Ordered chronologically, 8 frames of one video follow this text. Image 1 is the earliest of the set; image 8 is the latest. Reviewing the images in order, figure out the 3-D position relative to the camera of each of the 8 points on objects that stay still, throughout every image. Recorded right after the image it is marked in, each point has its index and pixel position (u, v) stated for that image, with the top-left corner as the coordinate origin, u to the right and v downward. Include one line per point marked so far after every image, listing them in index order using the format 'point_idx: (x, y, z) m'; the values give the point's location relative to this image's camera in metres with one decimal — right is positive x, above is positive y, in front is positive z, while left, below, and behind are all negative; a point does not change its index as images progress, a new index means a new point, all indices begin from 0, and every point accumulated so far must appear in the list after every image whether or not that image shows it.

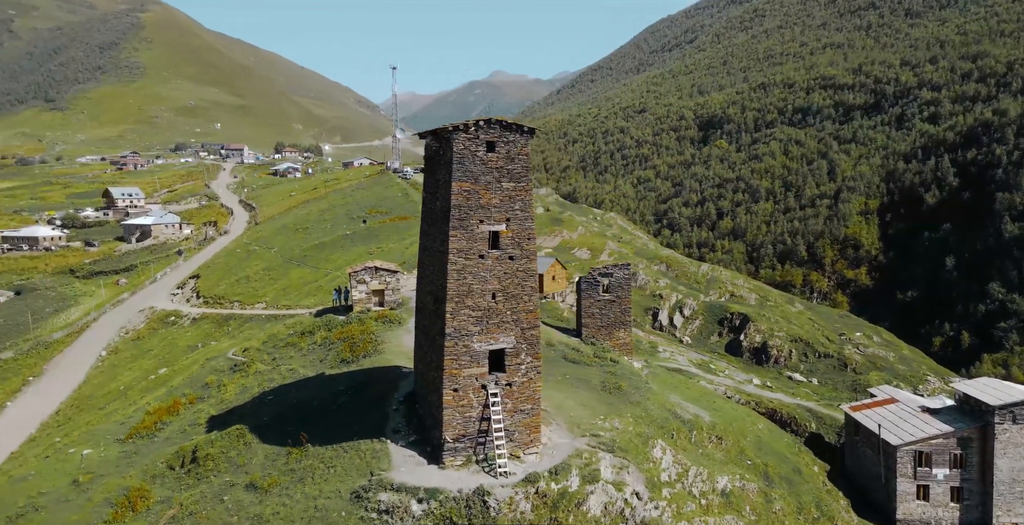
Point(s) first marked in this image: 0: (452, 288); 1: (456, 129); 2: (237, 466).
0: (-1.5, -0.6, +16.0) m
1: (-1.4, +3.3, +15.9) m
2: (-8.4, -6.1, +19.2) m
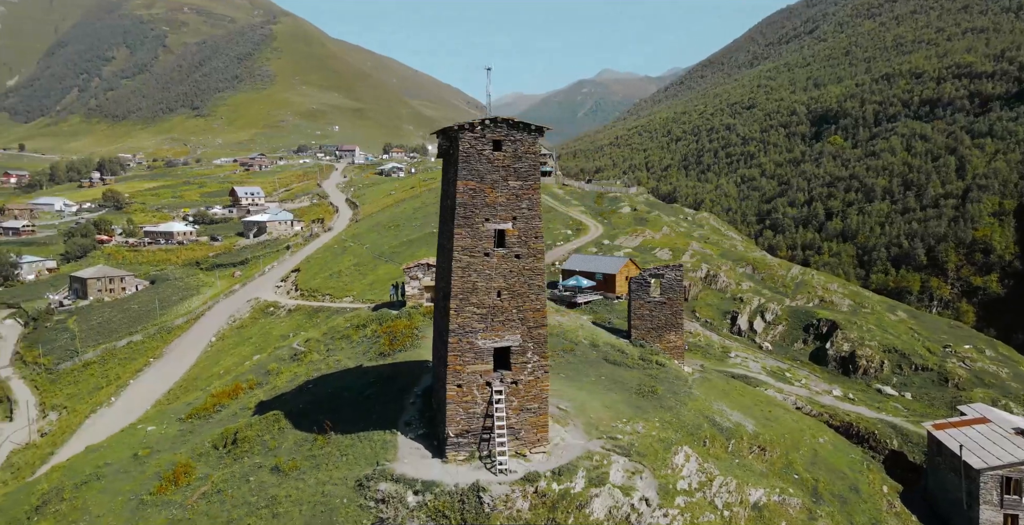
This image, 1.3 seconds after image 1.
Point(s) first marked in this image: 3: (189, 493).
0: (-1.4, -0.6, +16.2) m
1: (-1.3, +3.4, +16.1) m
2: (-7.8, -6.0, +20.4) m
3: (-10.0, -6.9, +19.3) m
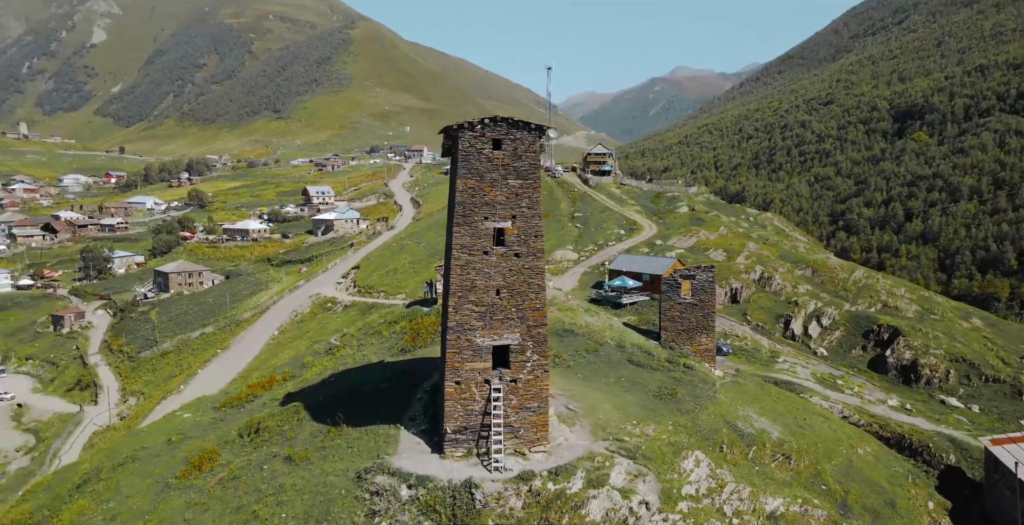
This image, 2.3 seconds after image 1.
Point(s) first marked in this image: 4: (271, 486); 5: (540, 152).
0: (-1.5, -0.5, +16.4) m
1: (-1.3, +3.5, +16.2) m
2: (-7.5, -5.8, +21.1) m
3: (-9.8, -6.8, +20.2) m
4: (-6.8, -6.3, +17.8) m
5: (+0.7, +2.9, +16.6) m
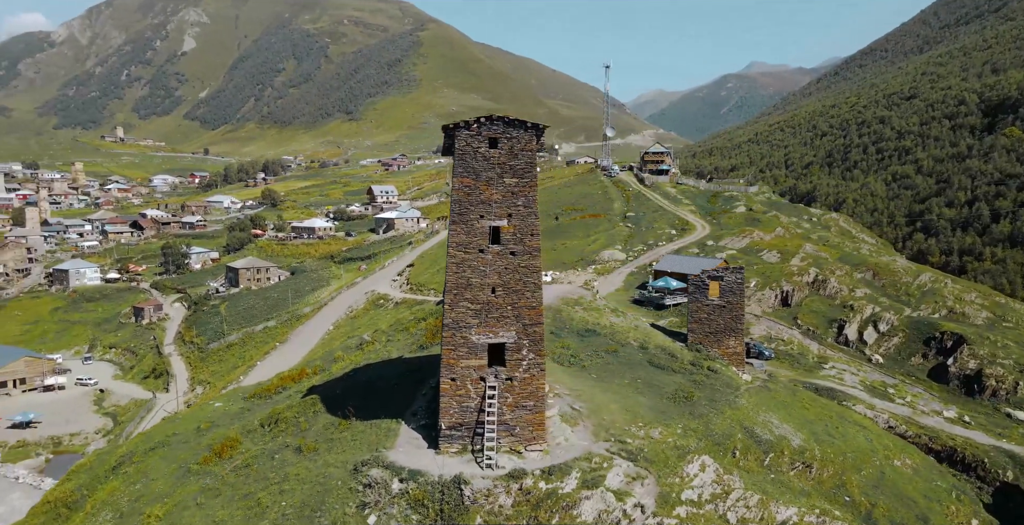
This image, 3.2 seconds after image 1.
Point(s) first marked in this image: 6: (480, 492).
0: (-1.6, -0.5, +16.5) m
1: (-1.4, +3.5, +16.3) m
2: (-7.3, -5.7, +21.8) m
3: (-9.6, -6.7, +21.1) m
4: (-6.9, -6.2, +18.4) m
5: (+0.6, +2.9, +16.6) m
6: (-0.8, -5.5, +15.3) m
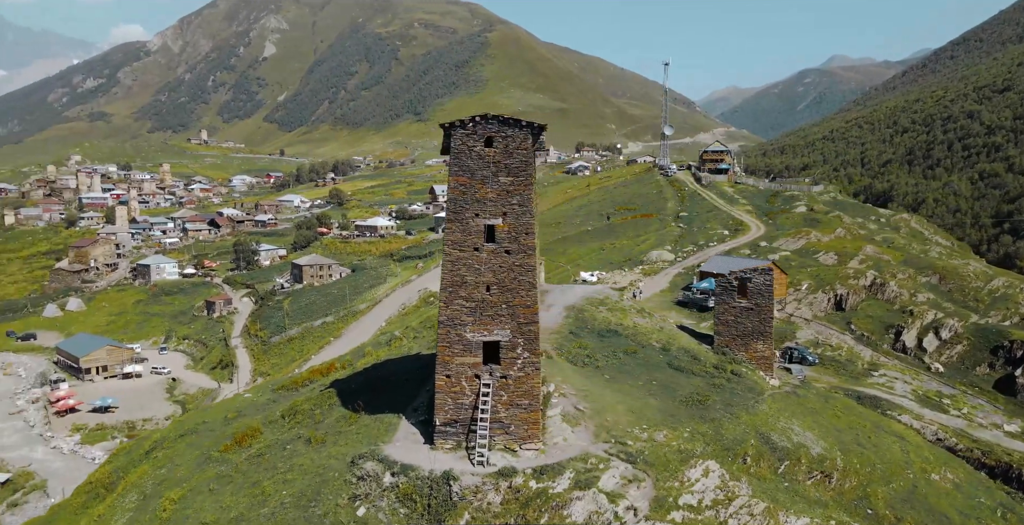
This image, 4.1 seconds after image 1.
0: (-1.7, -0.4, +16.7) m
1: (-1.5, +3.6, +16.5) m
2: (-7.0, -5.6, +22.4) m
3: (-9.4, -6.5, +21.9) m
4: (-6.9, -6.1, +19.1) m
5: (+0.5, +2.9, +16.5) m
6: (-1.1, -5.5, +15.4) m
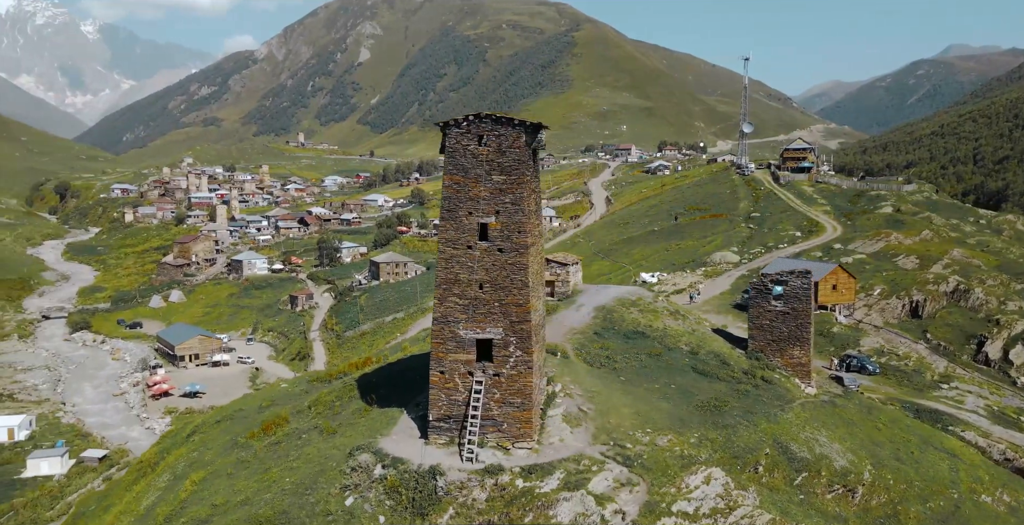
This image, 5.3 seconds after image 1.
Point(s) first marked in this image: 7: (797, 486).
0: (-1.9, -0.3, +17.0) m
1: (-1.6, +3.6, +16.7) m
2: (-6.6, -5.5, +23.2) m
3: (-9.0, -6.4, +23.0) m
4: (-6.8, -5.9, +19.9) m
5: (+0.4, +3.0, +16.5) m
6: (-1.4, -5.4, +15.6) m
7: (+8.8, -6.9, +19.7) m
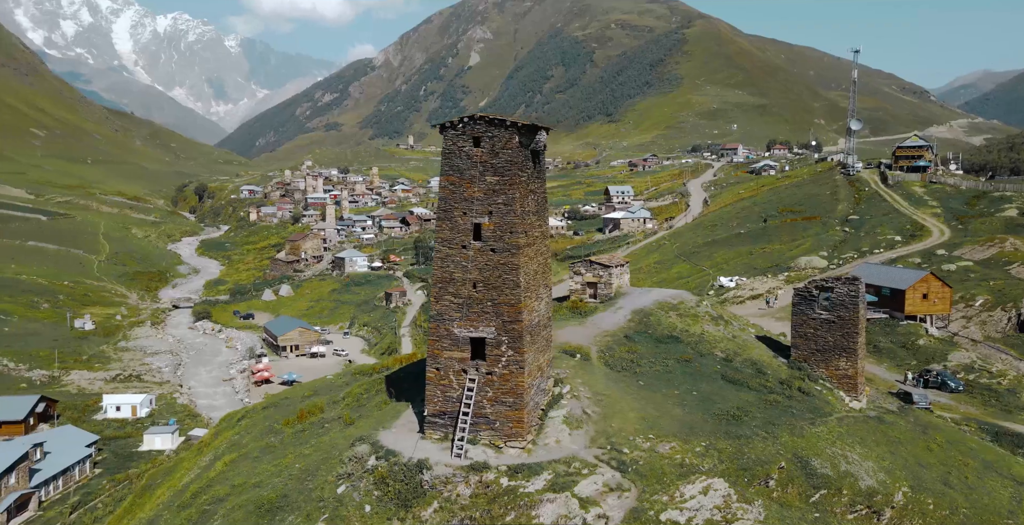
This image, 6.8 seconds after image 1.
0: (-2.0, -0.3, +17.4) m
1: (-1.8, +3.6, +17.1) m
2: (-5.9, -5.4, +24.2) m
3: (-8.3, -6.2, +24.4) m
4: (-6.6, -5.8, +21.0) m
5: (+0.2, +3.0, +16.7) m
6: (-1.9, -5.4, +16.0) m
7: (+8.9, -7.1, +18.6) m
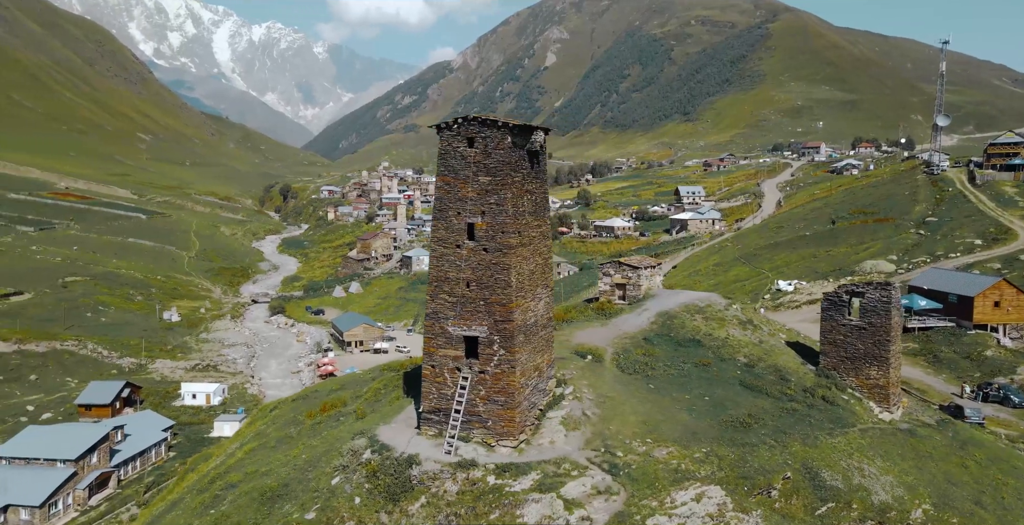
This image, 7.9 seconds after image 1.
0: (-2.2, -0.3, +17.8) m
1: (-1.9, +3.7, +17.4) m
2: (-5.4, -5.3, +24.9) m
3: (-7.9, -6.1, +25.3) m
4: (-6.5, -5.8, +21.7) m
5: (0.0, +3.0, +16.8) m
6: (-2.2, -5.4, +16.3) m
7: (+8.7, -7.2, +17.9) m
